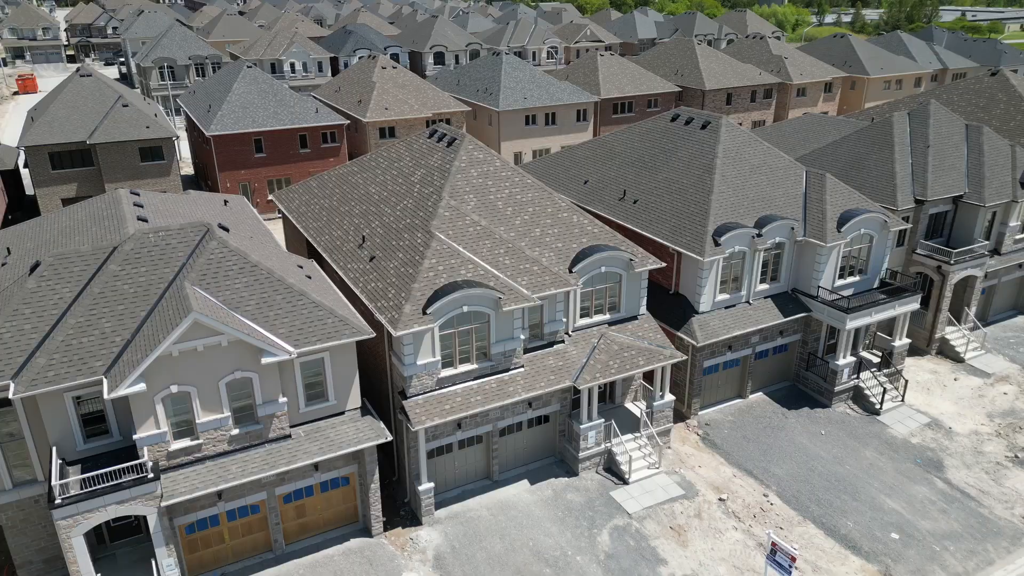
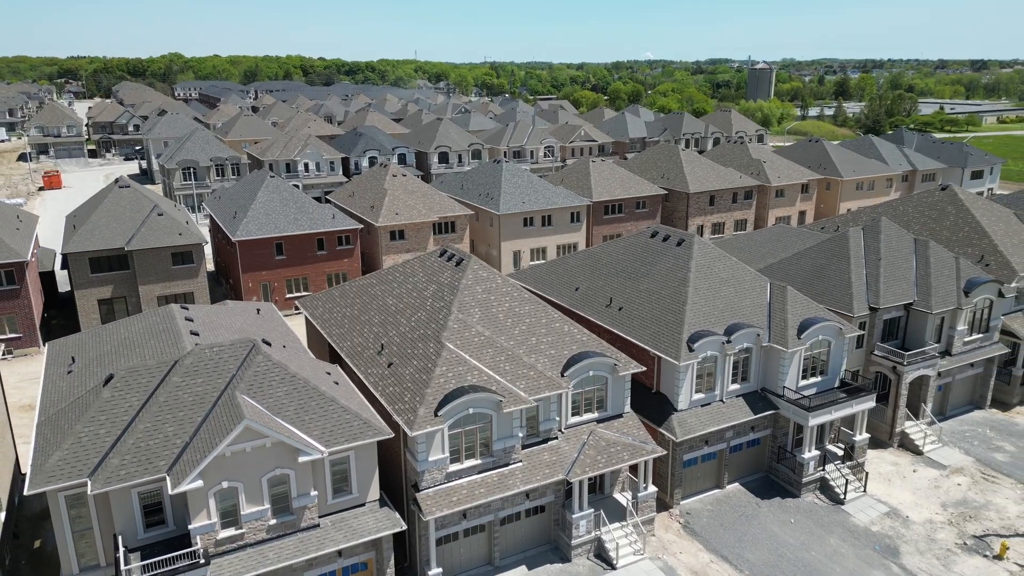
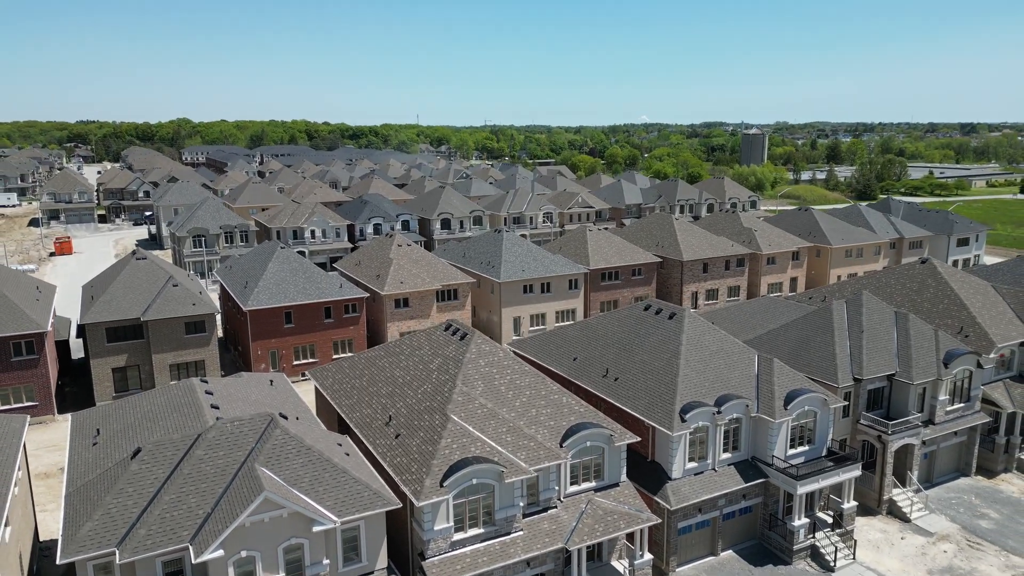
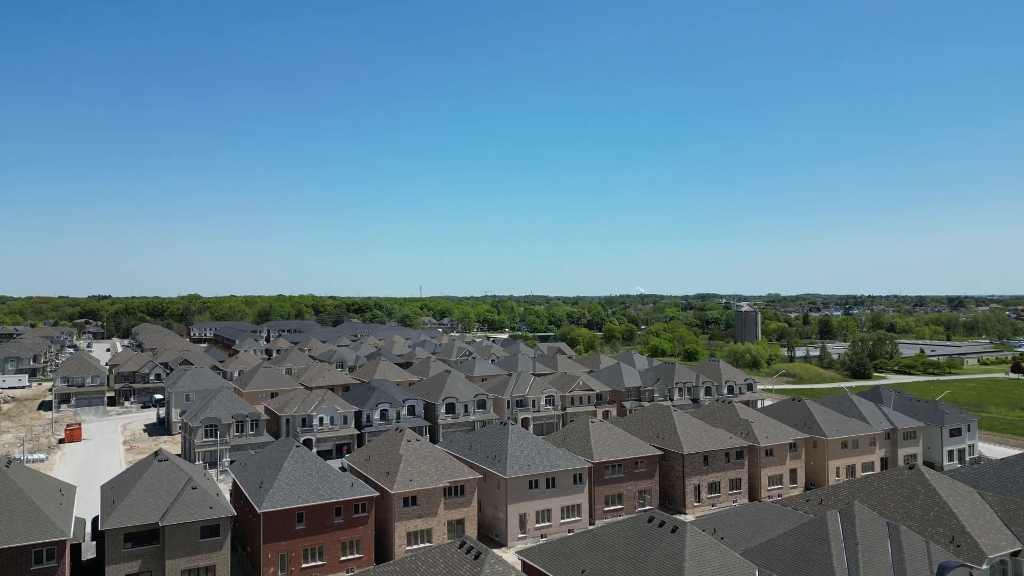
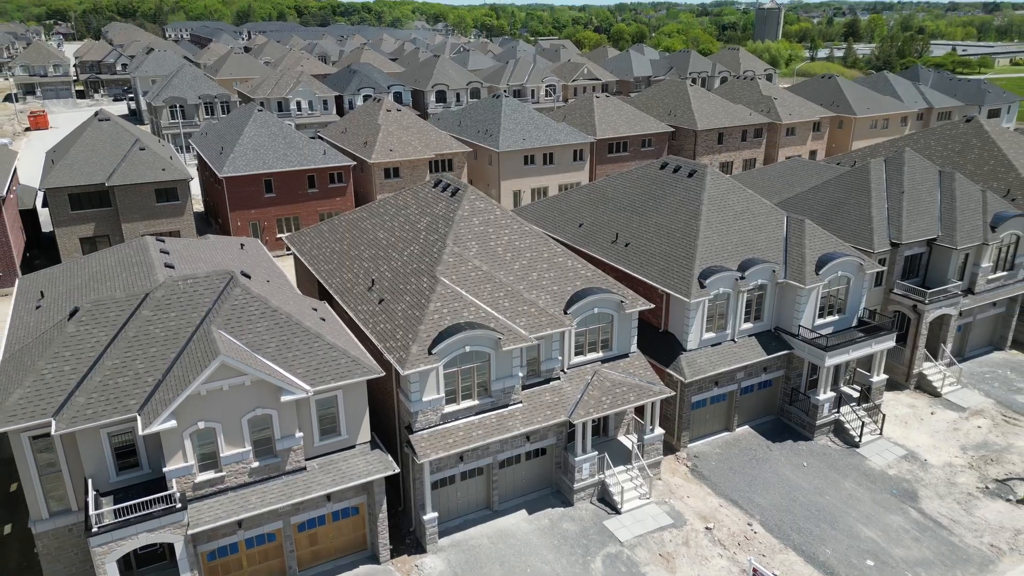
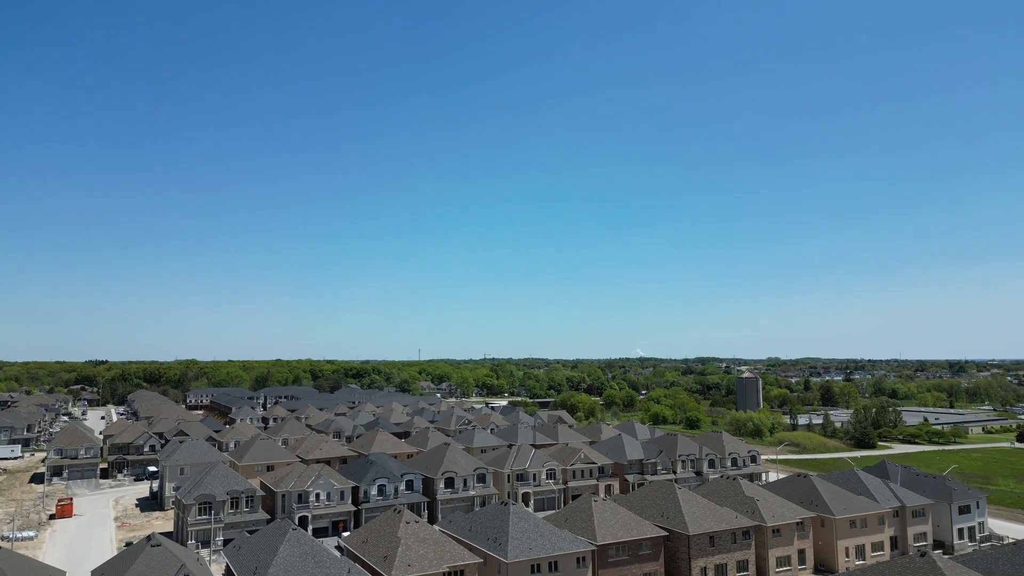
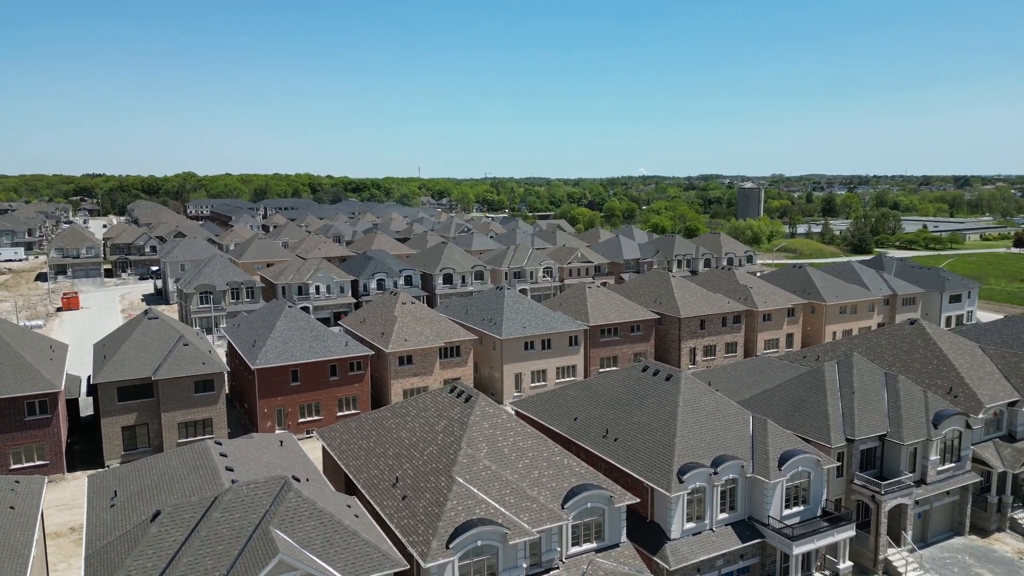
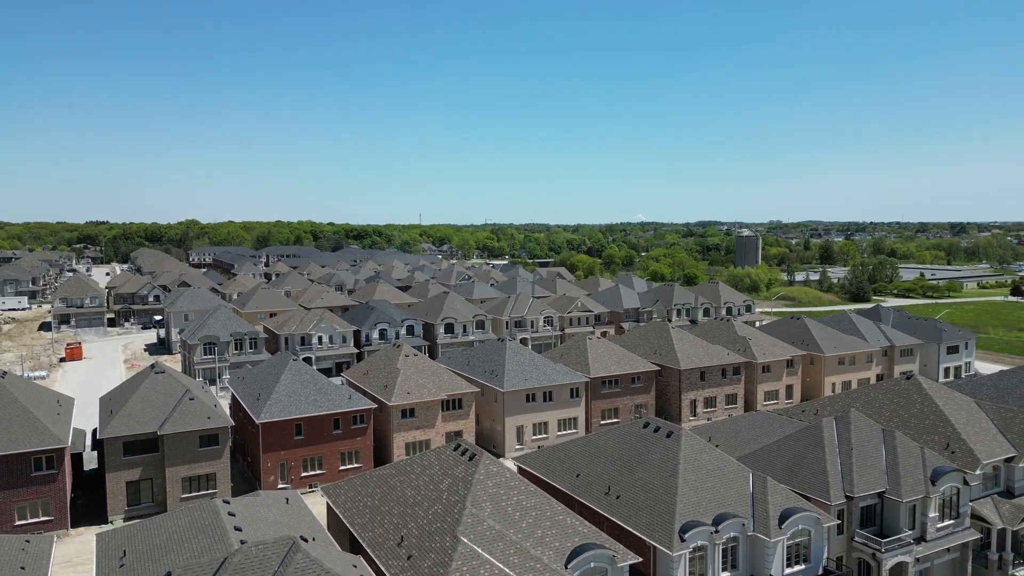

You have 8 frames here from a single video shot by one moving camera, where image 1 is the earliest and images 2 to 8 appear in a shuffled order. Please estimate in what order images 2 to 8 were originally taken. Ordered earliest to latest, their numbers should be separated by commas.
5, 2, 3, 7, 8, 4, 6
